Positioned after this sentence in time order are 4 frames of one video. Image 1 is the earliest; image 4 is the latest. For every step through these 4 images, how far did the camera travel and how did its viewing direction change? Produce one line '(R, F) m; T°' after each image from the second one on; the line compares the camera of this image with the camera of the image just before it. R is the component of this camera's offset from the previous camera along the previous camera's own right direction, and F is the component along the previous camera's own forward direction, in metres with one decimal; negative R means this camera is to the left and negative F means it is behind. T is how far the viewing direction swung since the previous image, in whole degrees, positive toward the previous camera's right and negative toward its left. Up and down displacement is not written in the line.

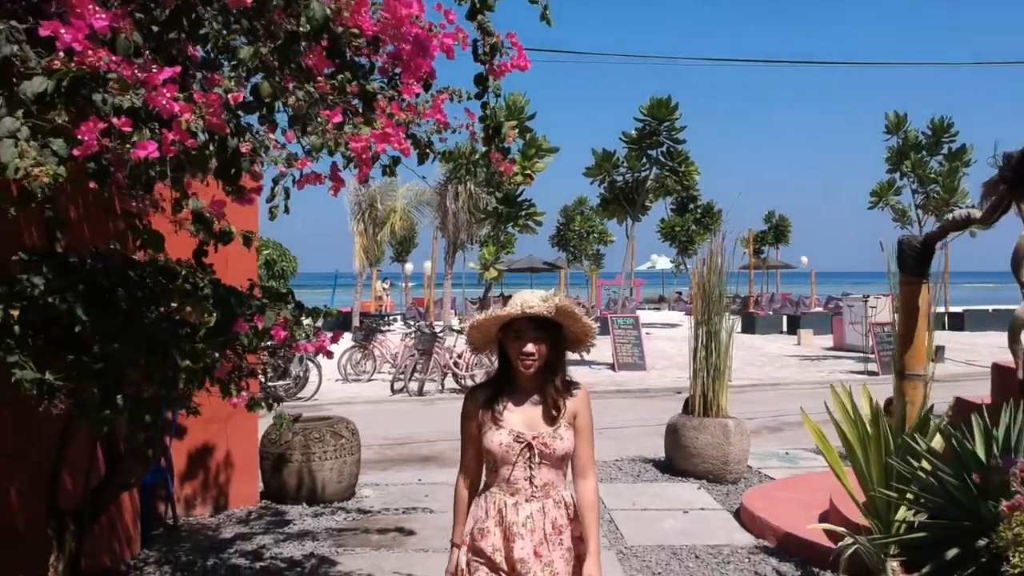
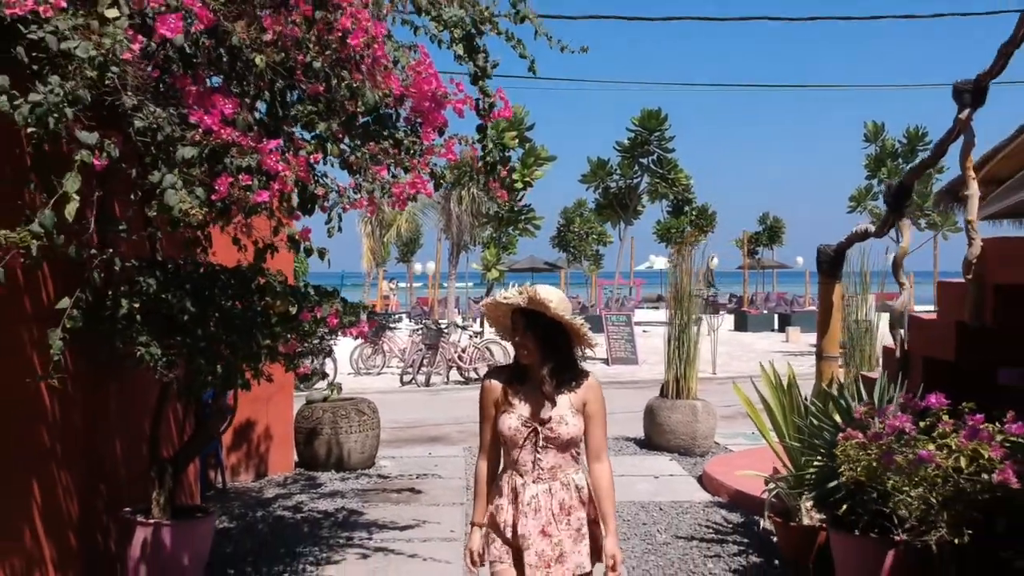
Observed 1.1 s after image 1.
(0.0, -1.1) m; 0°
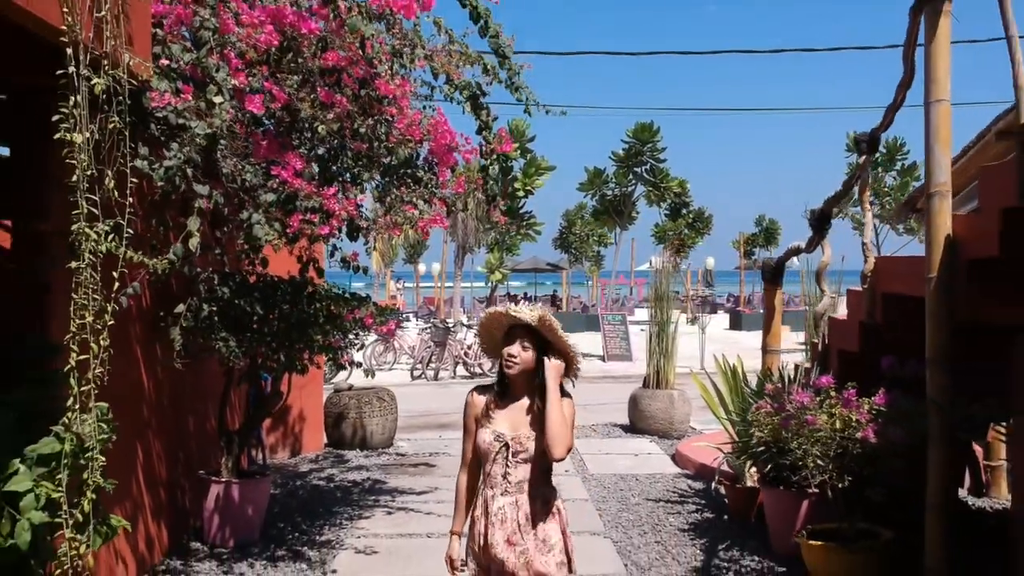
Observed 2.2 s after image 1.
(0.0, -1.1) m; 0°
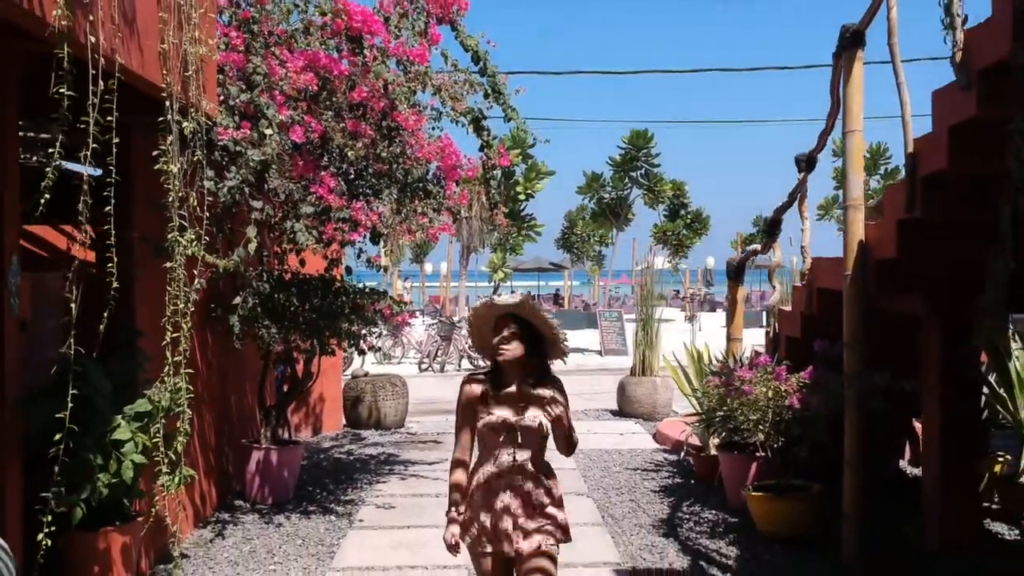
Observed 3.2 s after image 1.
(+0.1, -1.0) m; 0°
